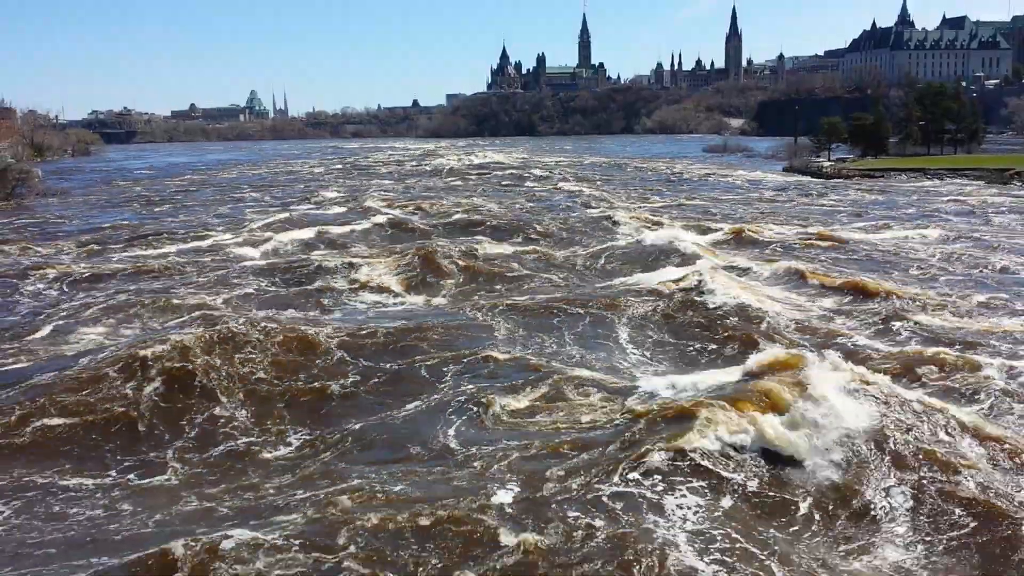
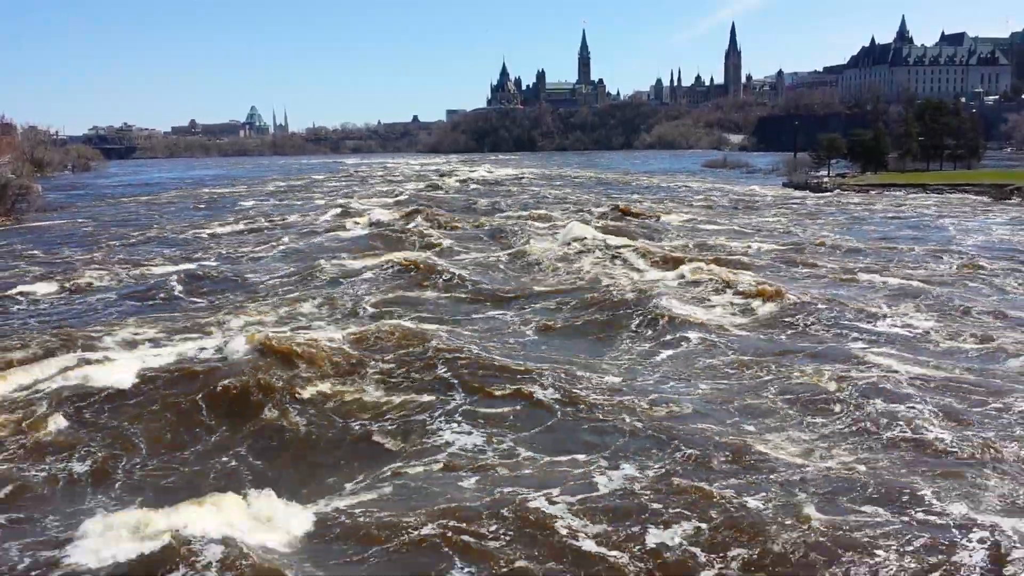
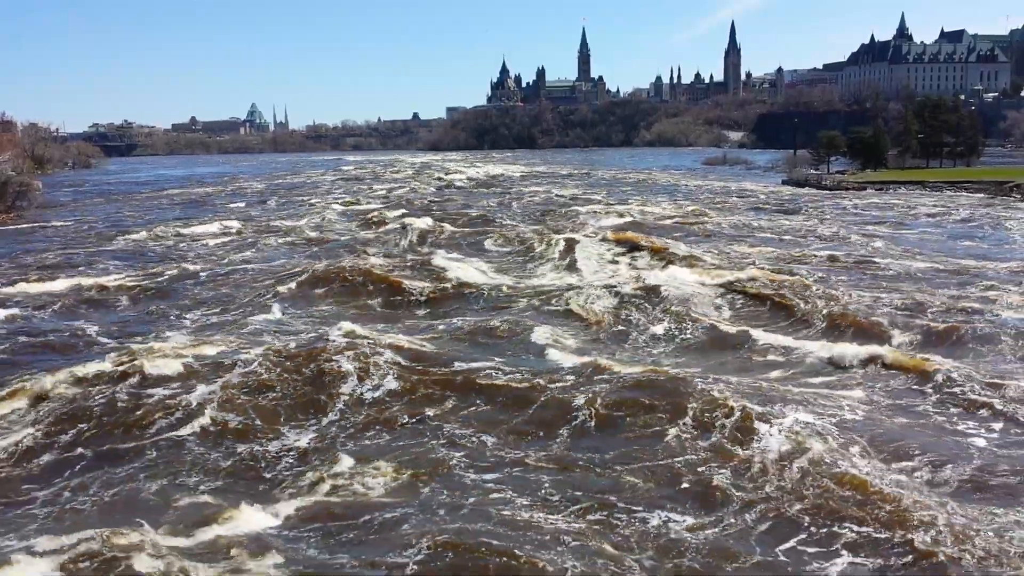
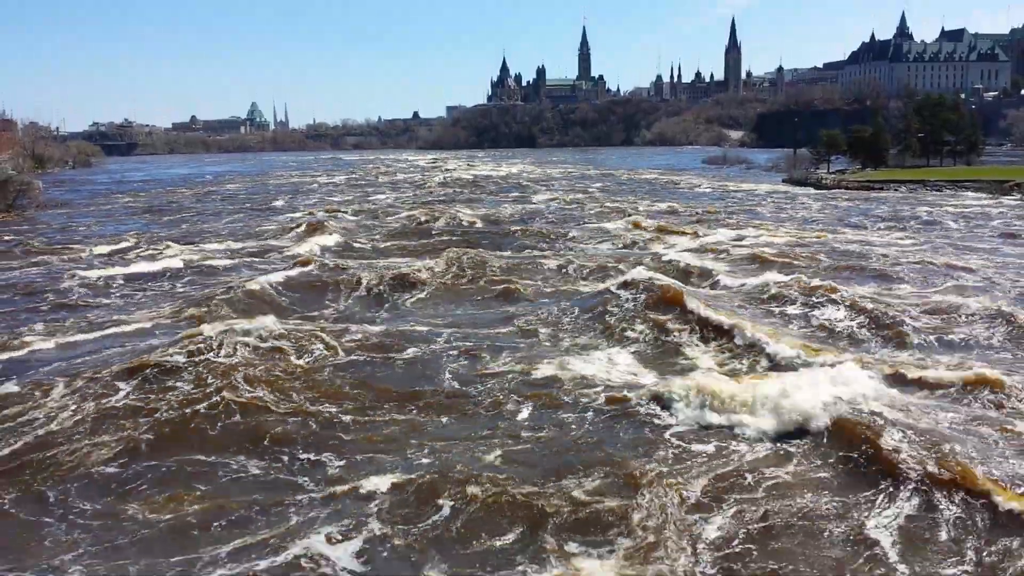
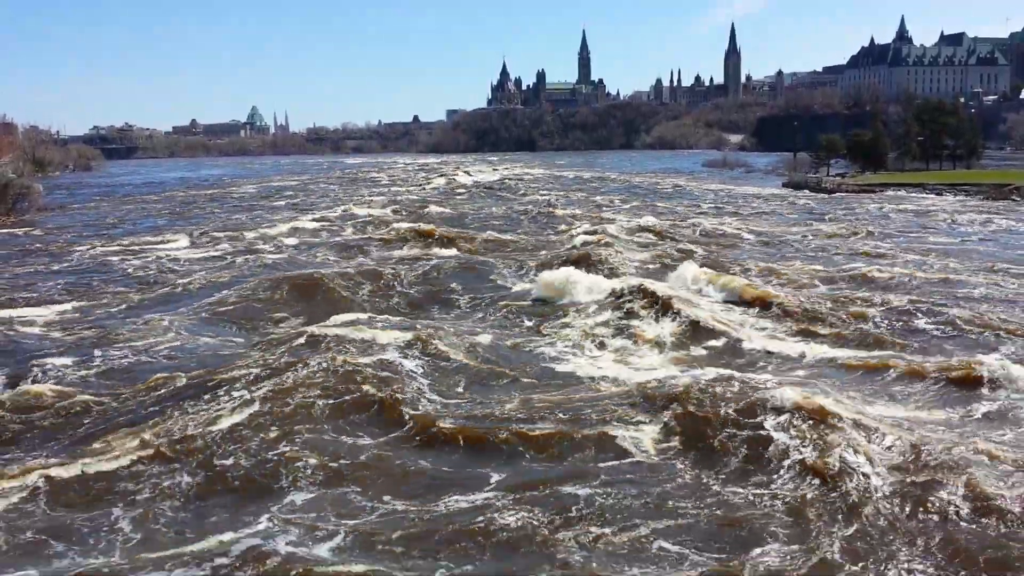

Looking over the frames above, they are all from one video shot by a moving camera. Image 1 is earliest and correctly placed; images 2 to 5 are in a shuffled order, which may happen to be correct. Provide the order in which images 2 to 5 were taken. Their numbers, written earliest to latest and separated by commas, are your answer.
4, 5, 3, 2
